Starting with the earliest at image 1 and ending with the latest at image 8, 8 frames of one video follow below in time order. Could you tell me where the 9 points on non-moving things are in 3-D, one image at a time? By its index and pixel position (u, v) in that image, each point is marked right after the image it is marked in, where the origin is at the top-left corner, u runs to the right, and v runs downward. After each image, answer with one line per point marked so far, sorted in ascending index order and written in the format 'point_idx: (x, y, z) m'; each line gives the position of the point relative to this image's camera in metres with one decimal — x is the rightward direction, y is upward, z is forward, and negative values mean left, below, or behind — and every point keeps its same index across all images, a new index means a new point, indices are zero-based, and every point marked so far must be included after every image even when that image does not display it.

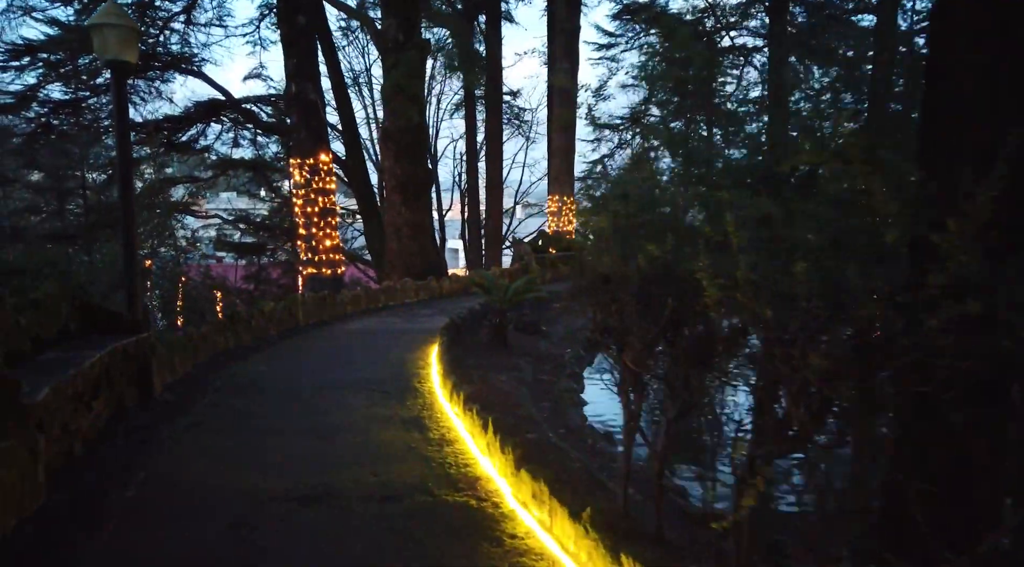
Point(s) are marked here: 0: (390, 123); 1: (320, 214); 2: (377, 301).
0: (-2.3, +3.0, +15.5) m
1: (-3.1, +1.1, +13.3) m
2: (-2.1, -0.2, +12.7) m
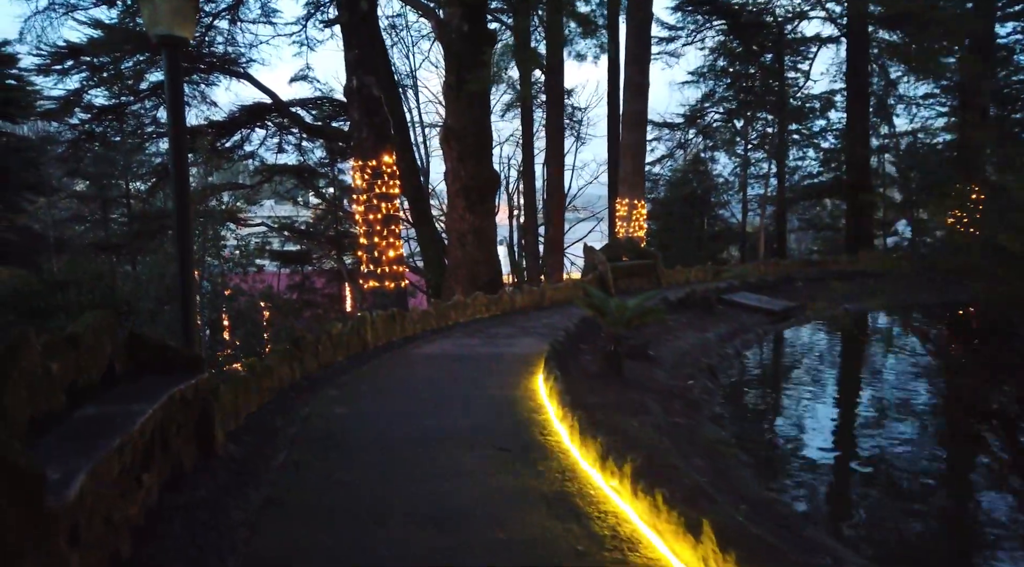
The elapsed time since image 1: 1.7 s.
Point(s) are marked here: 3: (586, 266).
0: (-1.0, +2.8, +14.2) m
1: (-1.9, +0.9, +12.1) m
2: (-0.9, -0.5, +11.4) m
3: (+1.4, +0.3, +15.8) m
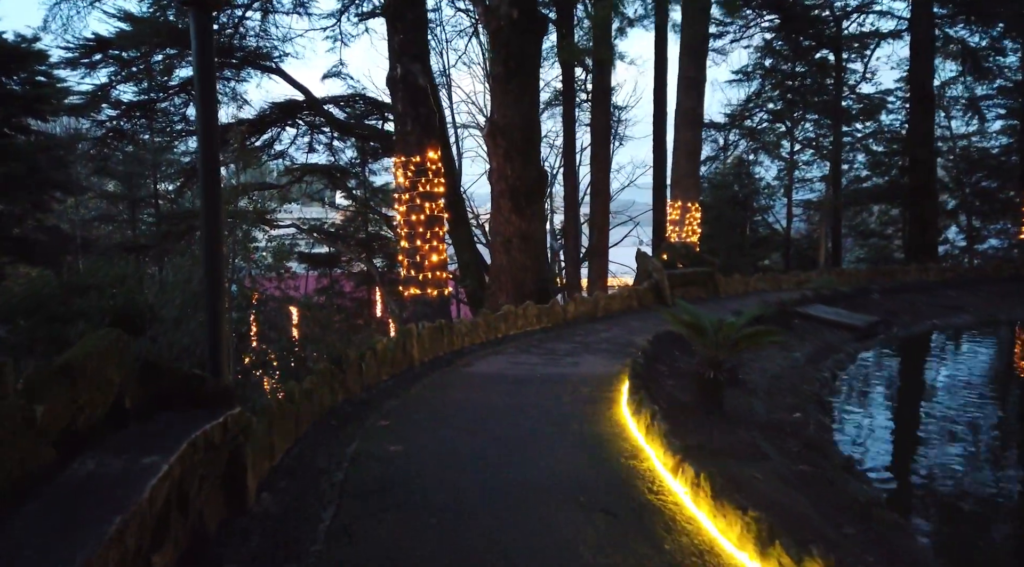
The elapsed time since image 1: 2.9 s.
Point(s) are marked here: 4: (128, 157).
0: (-0.2, +2.7, +13.1) m
1: (-1.2, +0.8, +11.0) m
2: (-0.2, -0.6, +10.4) m
3: (+2.3, +0.2, +14.7) m
4: (-9.0, +3.0, +19.3) m
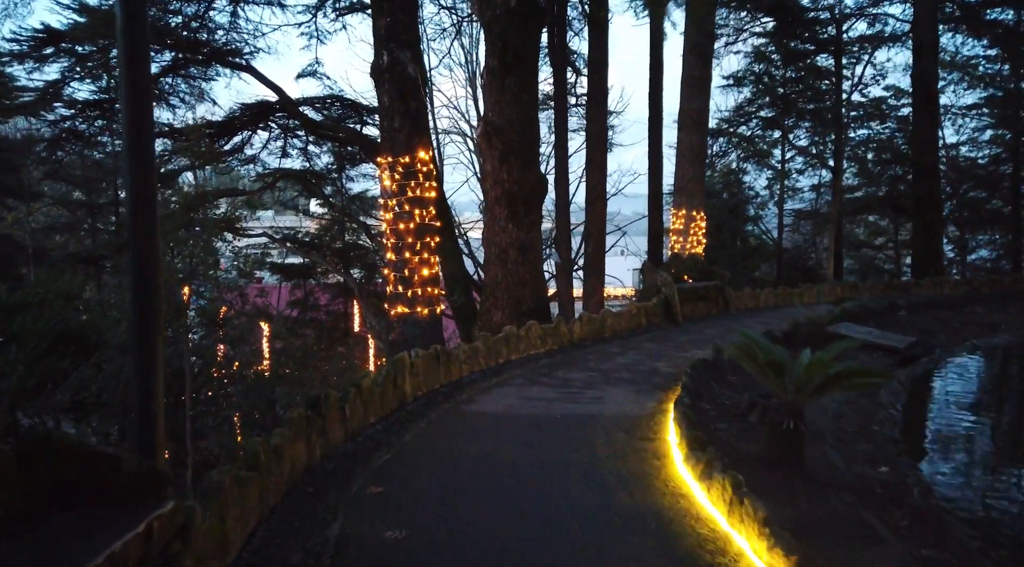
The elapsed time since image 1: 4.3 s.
0: (-0.2, +2.4, +11.8) m
1: (-1.1, +0.6, +9.7) m
2: (-0.2, -0.8, +9.0) m
3: (+2.2, -0.1, +13.4) m
4: (-9.2, +2.7, +17.7) m
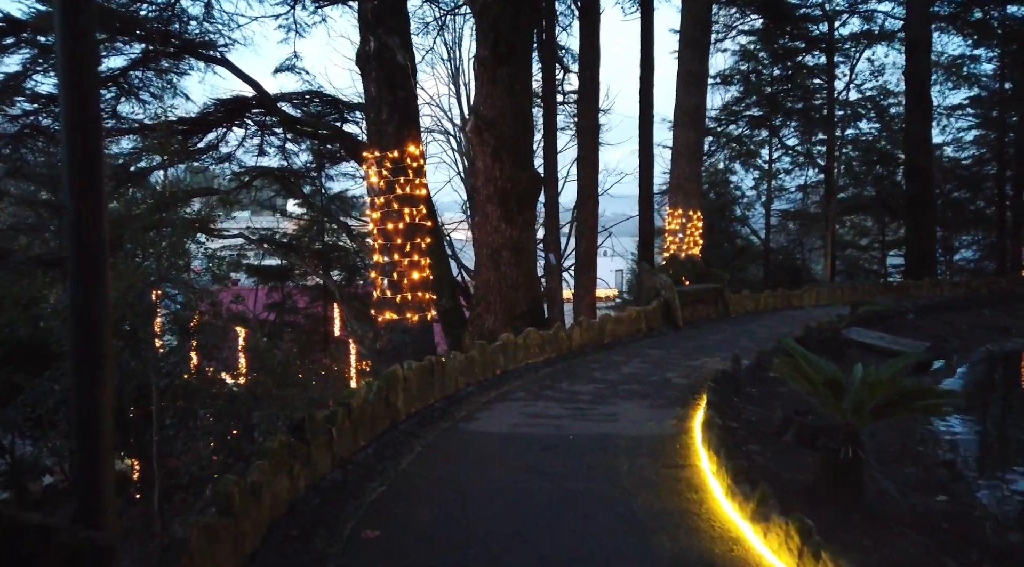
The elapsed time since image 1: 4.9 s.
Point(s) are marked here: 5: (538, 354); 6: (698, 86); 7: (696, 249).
0: (-0.3, +2.4, +11.1) m
1: (-1.2, +0.6, +9.0) m
2: (-0.2, -0.8, +8.3) m
3: (+2.1, -0.1, +12.8) m
4: (-9.5, +2.6, +16.7) m
5: (+0.3, -0.8, +9.2) m
6: (+3.4, +3.6, +15.2) m
7: (+3.5, +0.7, +15.4) m
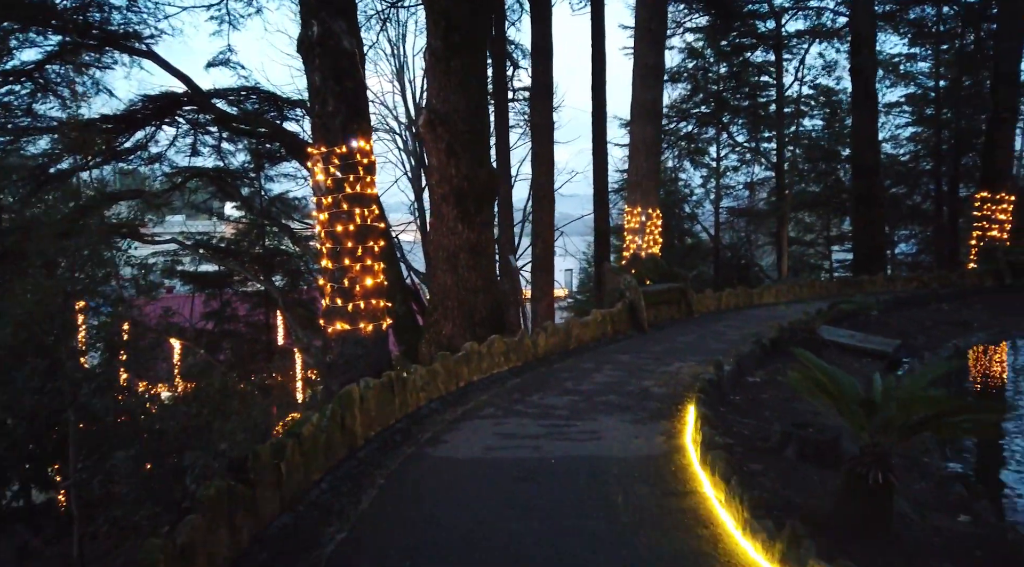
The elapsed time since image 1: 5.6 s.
0: (-0.9, +2.3, +10.4) m
1: (-1.6, +0.5, +8.2) m
2: (-0.5, -0.9, +7.6) m
3: (+1.4, -0.1, +12.2) m
4: (-10.4, +2.4, +15.4) m
5: (-0.1, -0.8, +8.5) m
6: (+2.6, +3.6, +14.7) m
7: (+2.6, +0.7, +14.9) m
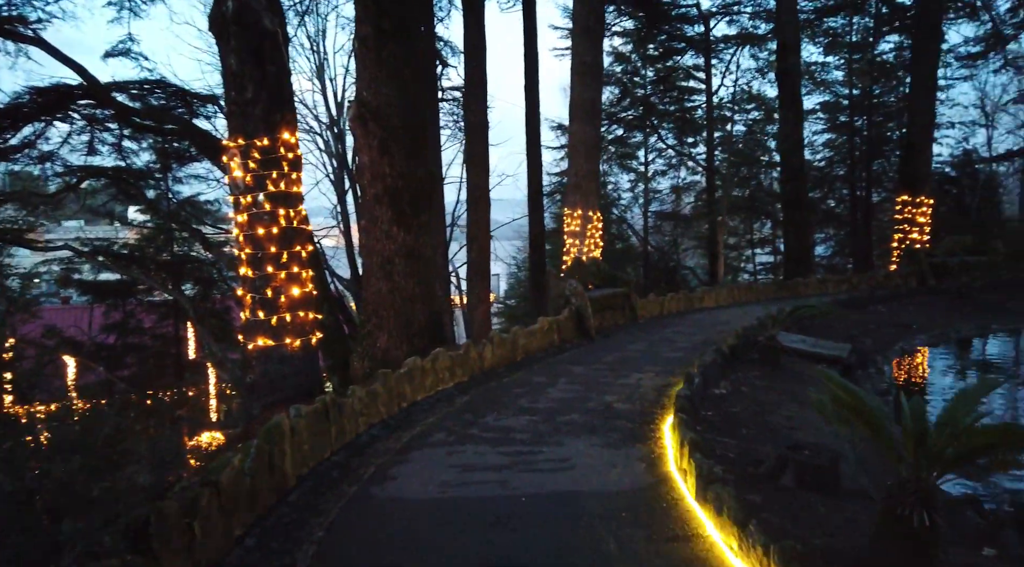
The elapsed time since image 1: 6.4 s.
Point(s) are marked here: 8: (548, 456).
0: (-1.6, +2.2, +9.6) m
1: (-2.0, +0.4, +7.3) m
2: (-0.9, -0.9, +6.8) m
3: (+0.6, -0.2, +11.5) m
4: (-11.5, +2.1, +13.6) m
5: (-0.6, -0.9, +7.7) m
6: (+1.4, +3.6, +14.1) m
7: (+1.5, +0.6, +14.4) m
8: (+0.2, -1.1, +5.3) m
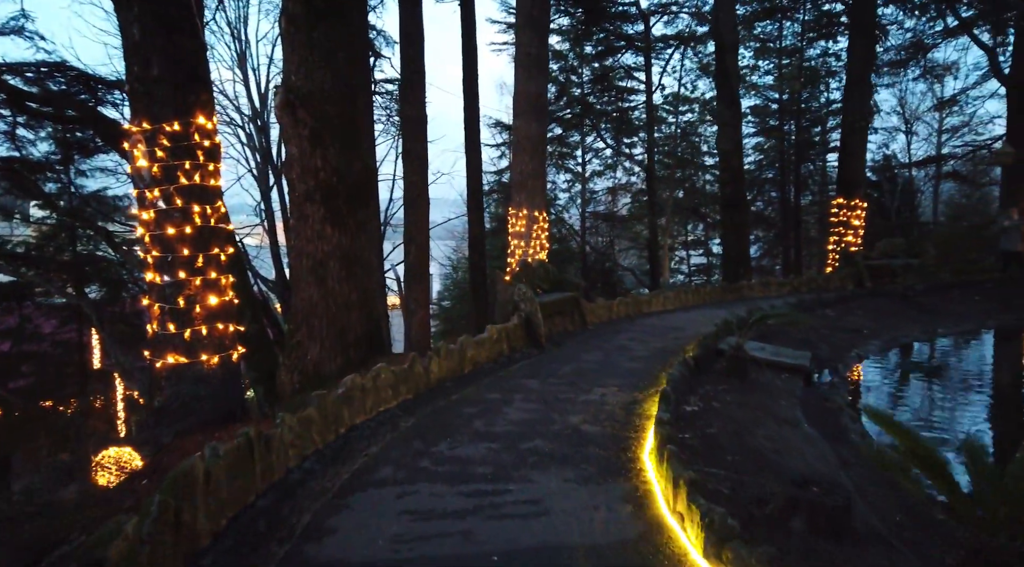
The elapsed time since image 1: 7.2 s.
0: (-2.1, +2.2, +8.6) m
1: (-2.4, +0.3, +6.3) m
2: (-1.2, -1.0, +5.9) m
3: (-0.2, -0.3, +10.7) m
4: (-12.4, +2.1, +11.8) m
5: (-1.0, -1.0, +6.8) m
6: (+0.4, +3.5, +13.4) m
7: (+0.5, +0.5, +13.6) m
8: (0.0, -1.2, +4.5) m
